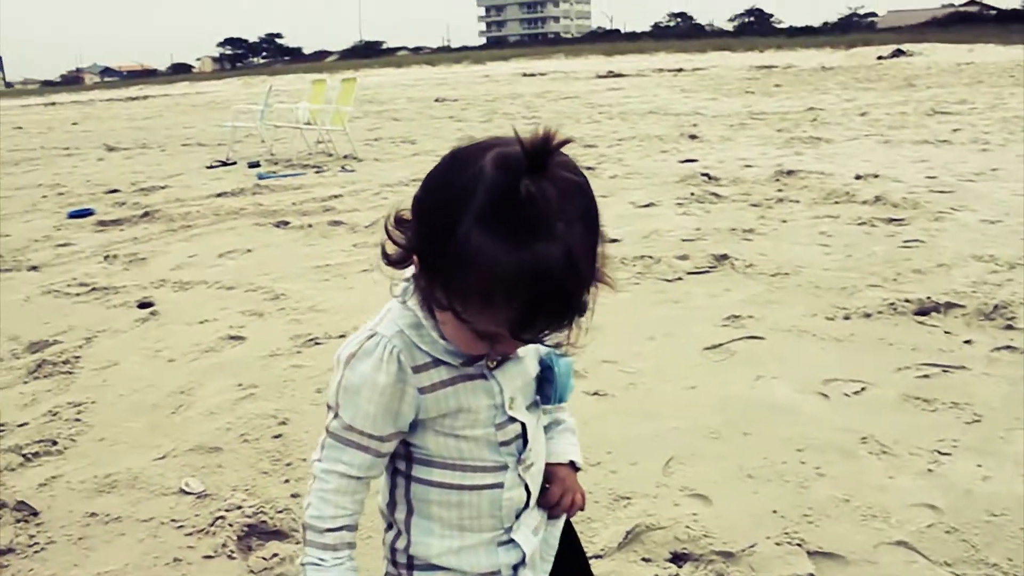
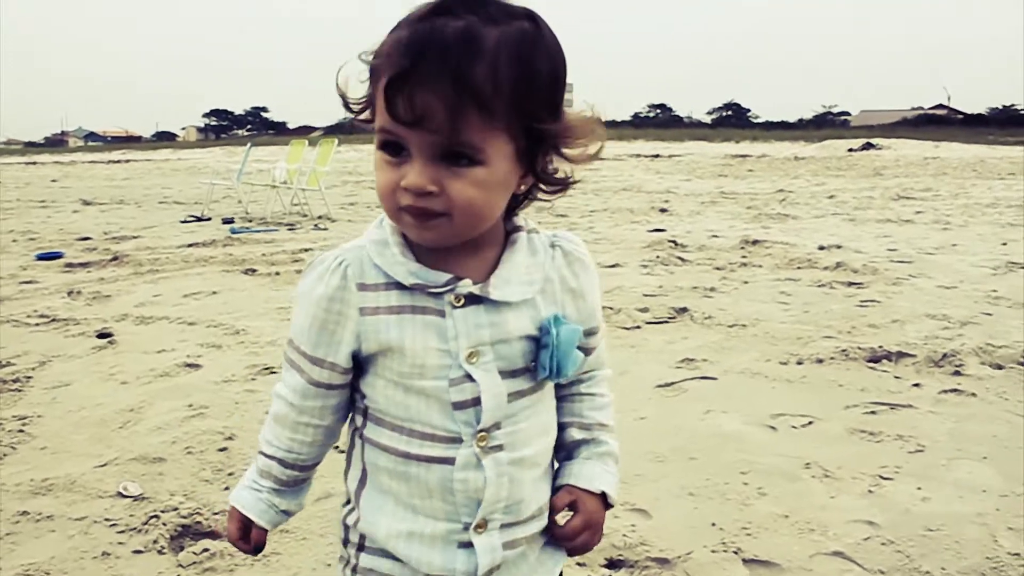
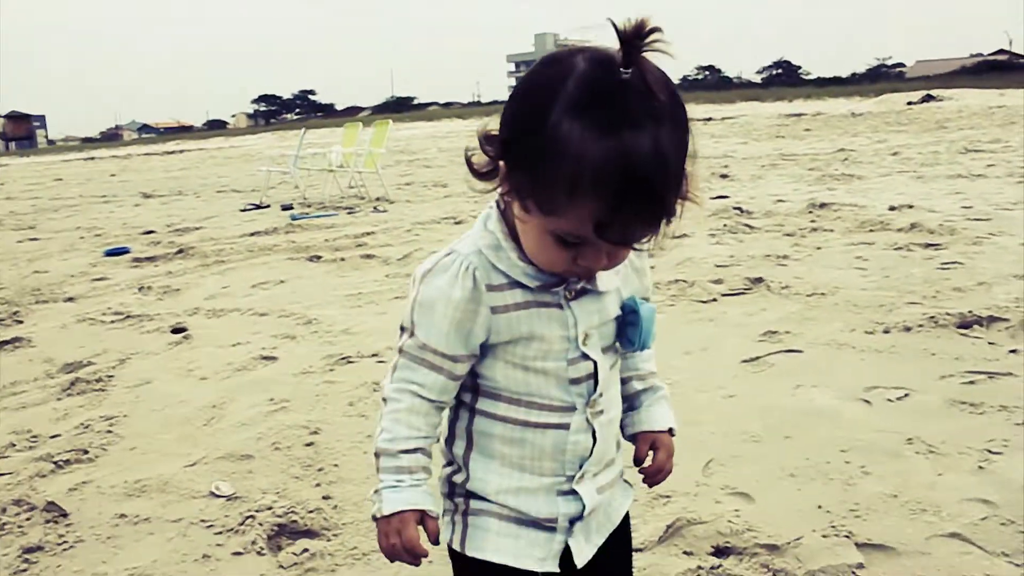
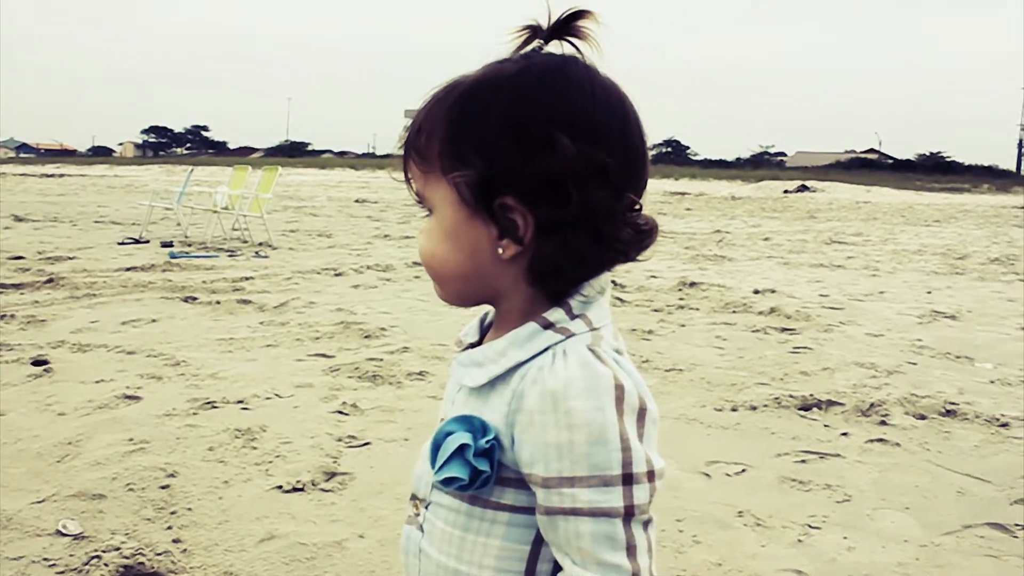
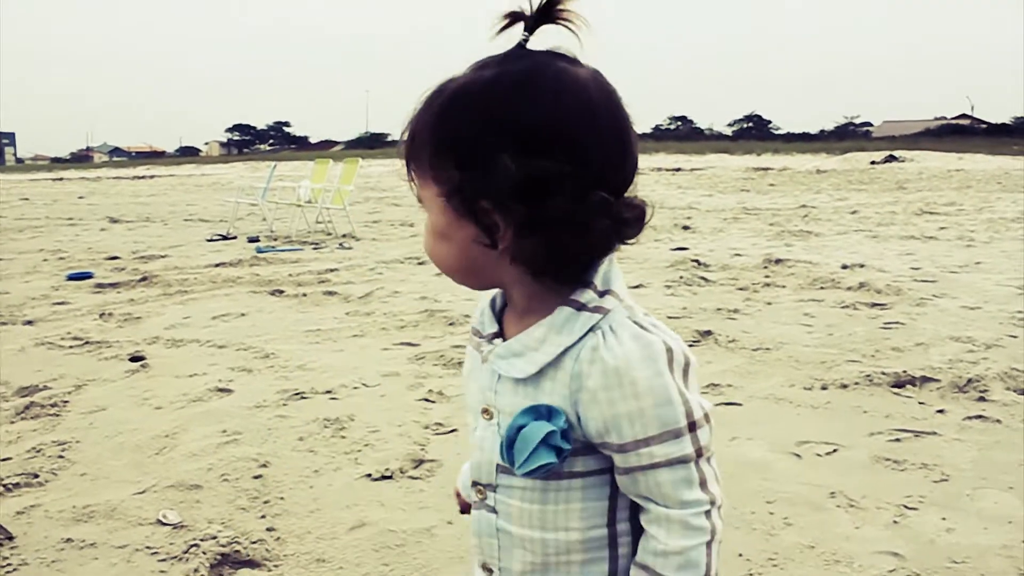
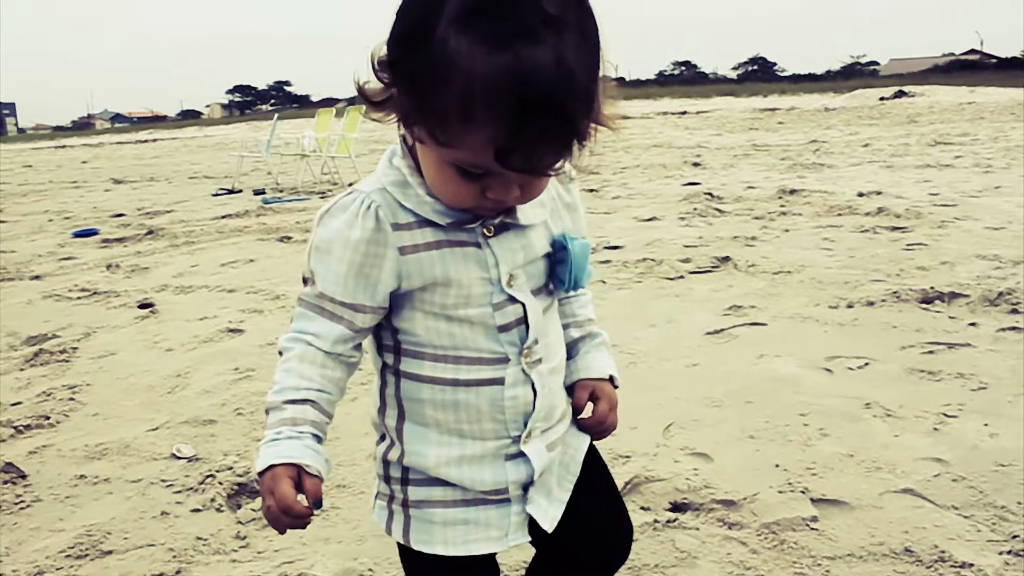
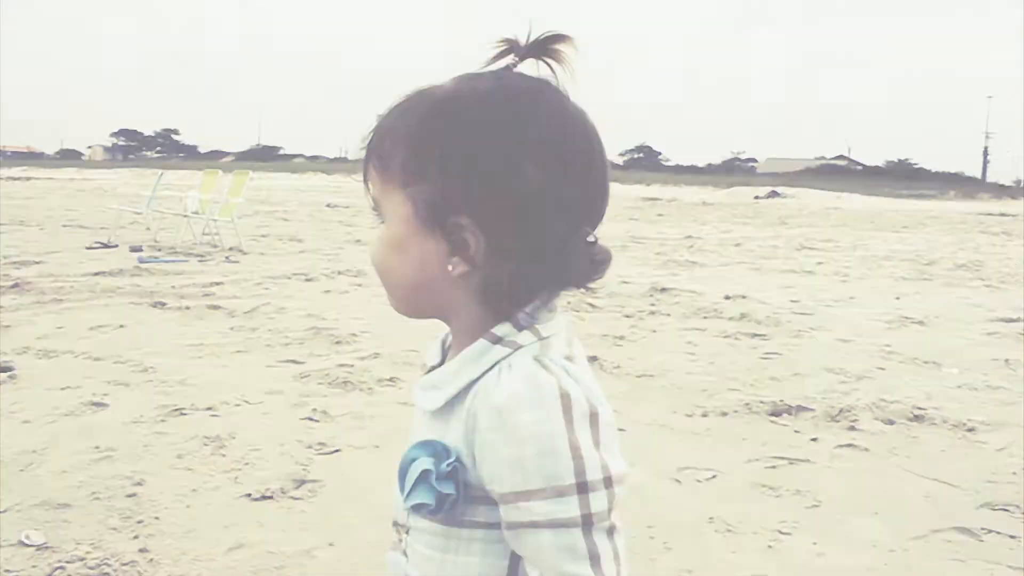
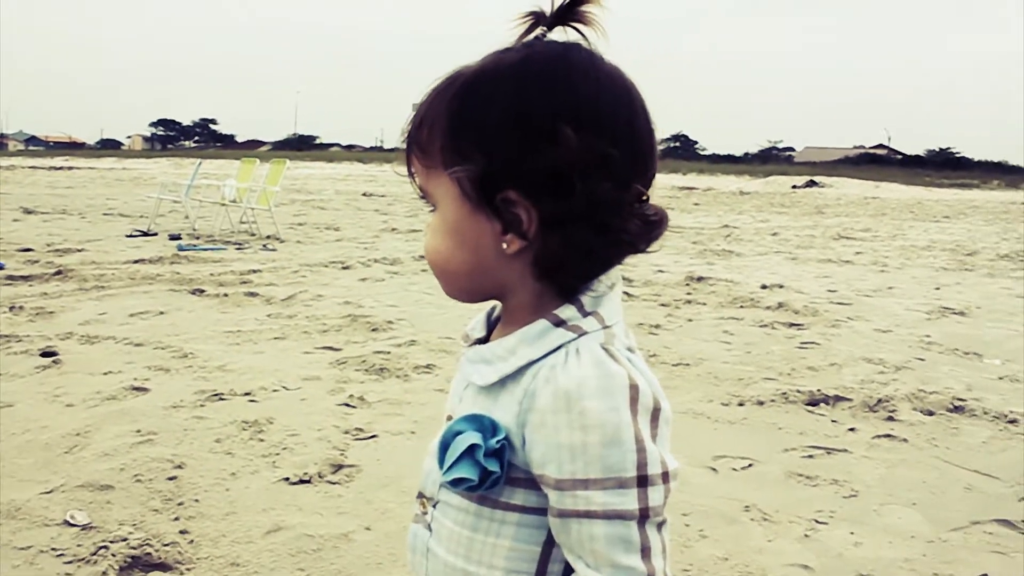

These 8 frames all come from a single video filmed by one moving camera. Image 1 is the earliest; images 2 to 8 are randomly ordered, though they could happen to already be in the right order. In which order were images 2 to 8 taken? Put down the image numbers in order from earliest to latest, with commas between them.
3, 6, 2, 5, 8, 4, 7
